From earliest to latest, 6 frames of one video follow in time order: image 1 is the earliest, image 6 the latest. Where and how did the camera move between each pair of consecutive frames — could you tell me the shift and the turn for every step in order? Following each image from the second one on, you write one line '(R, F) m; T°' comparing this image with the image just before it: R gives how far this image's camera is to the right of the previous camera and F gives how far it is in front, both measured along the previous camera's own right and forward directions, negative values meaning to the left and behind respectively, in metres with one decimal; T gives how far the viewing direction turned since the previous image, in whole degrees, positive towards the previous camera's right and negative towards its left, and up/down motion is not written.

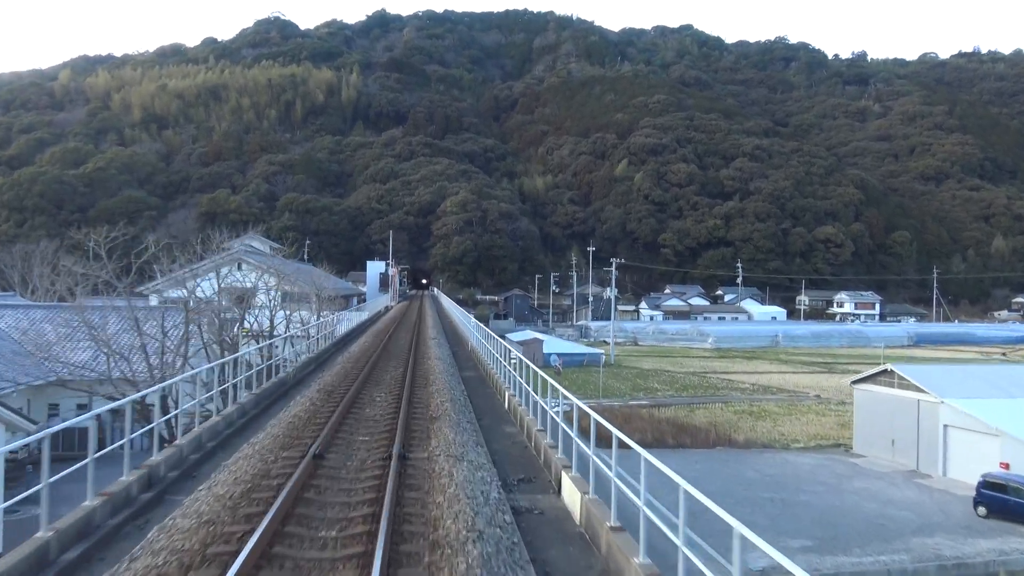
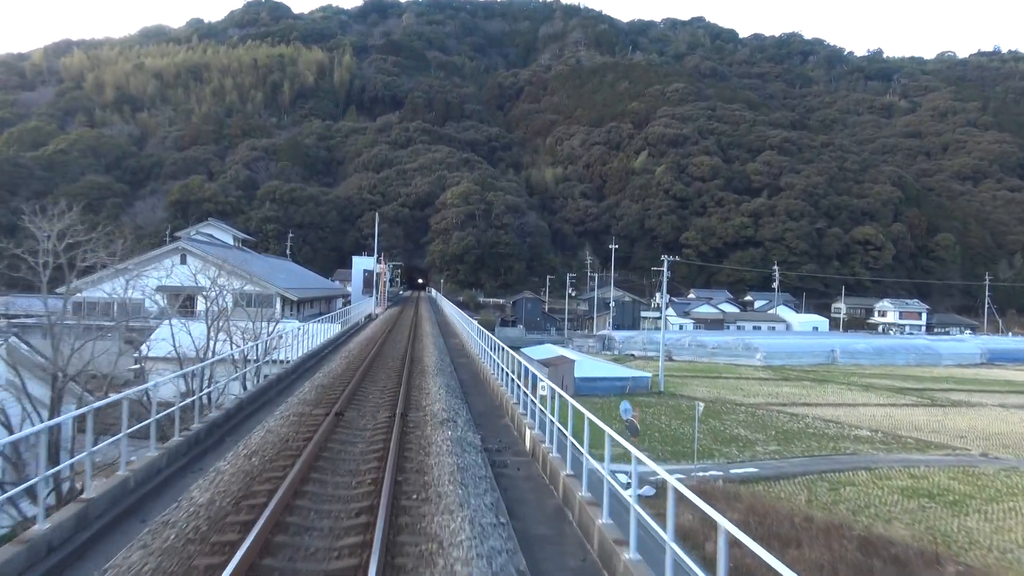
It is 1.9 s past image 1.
(-0.5, +5.0) m; 0°
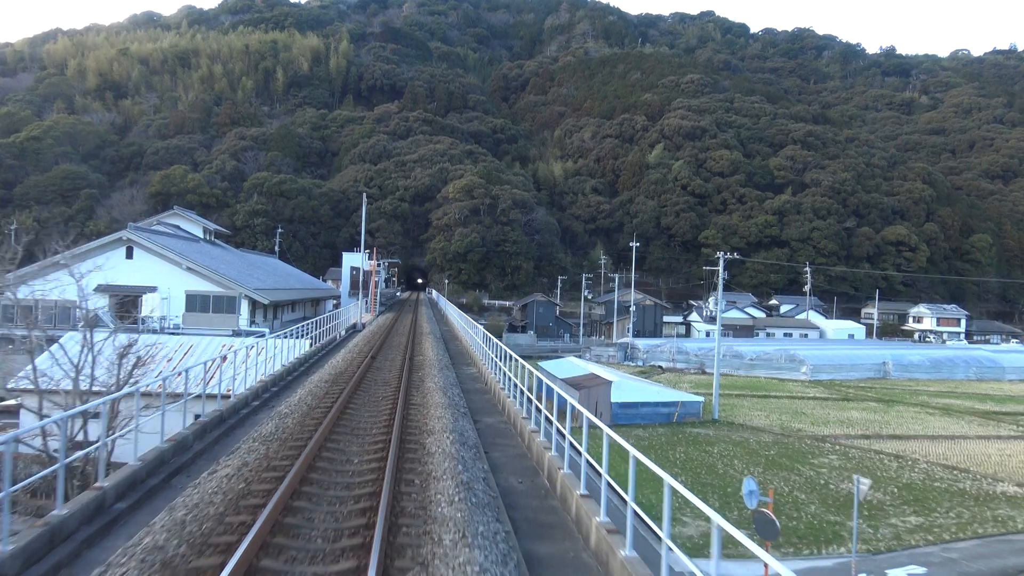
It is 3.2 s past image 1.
(-0.4, +3.2) m; 0°
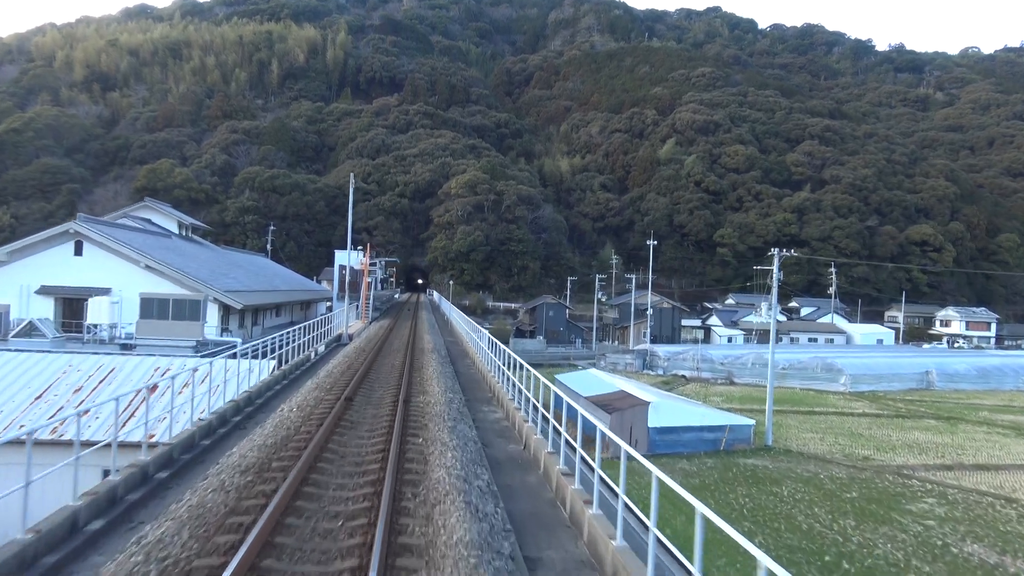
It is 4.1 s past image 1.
(-0.2, +2.2) m; 0°
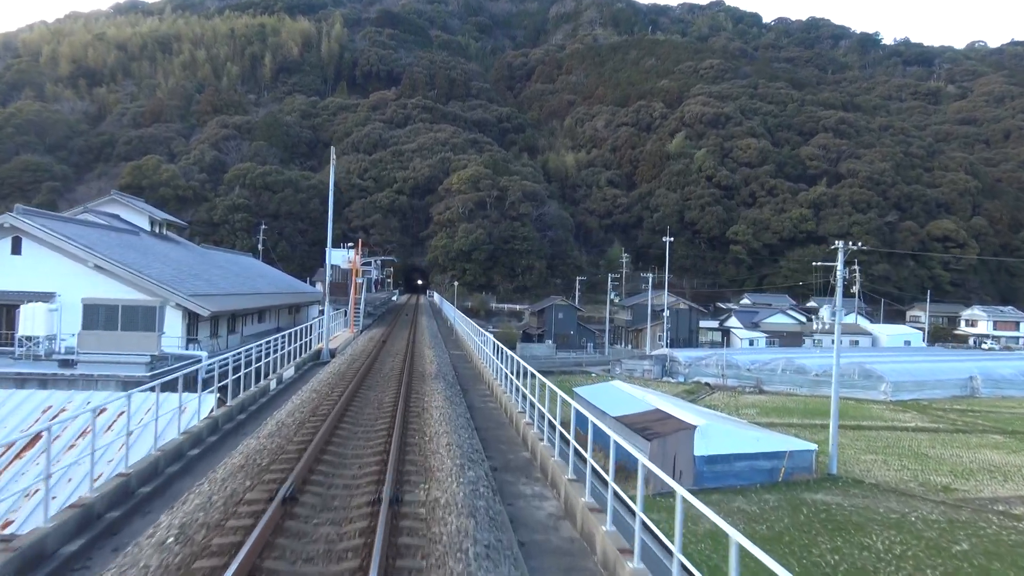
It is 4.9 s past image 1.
(-0.2, +1.9) m; 0°
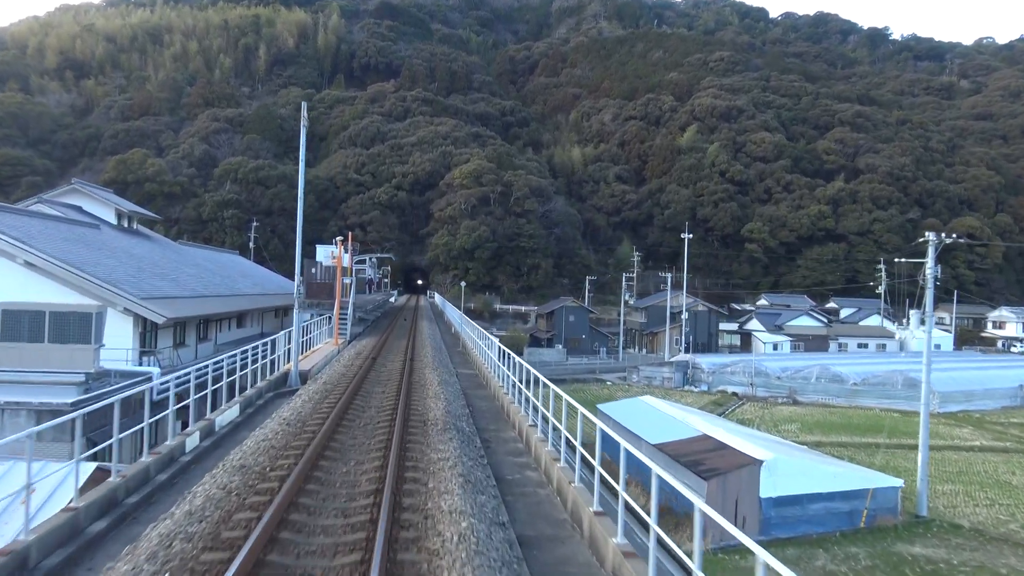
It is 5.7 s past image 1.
(-0.2, +1.8) m; 0°
